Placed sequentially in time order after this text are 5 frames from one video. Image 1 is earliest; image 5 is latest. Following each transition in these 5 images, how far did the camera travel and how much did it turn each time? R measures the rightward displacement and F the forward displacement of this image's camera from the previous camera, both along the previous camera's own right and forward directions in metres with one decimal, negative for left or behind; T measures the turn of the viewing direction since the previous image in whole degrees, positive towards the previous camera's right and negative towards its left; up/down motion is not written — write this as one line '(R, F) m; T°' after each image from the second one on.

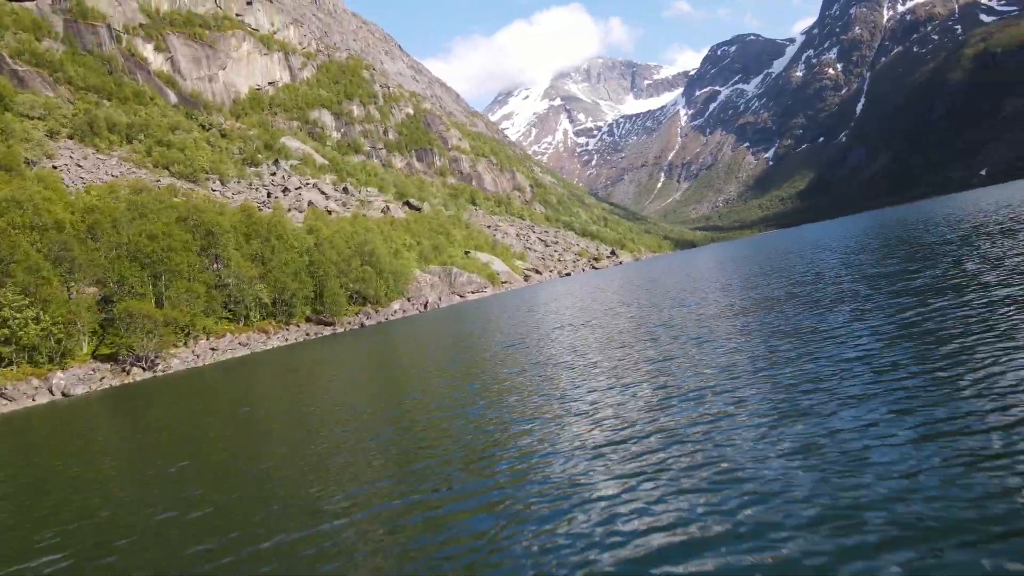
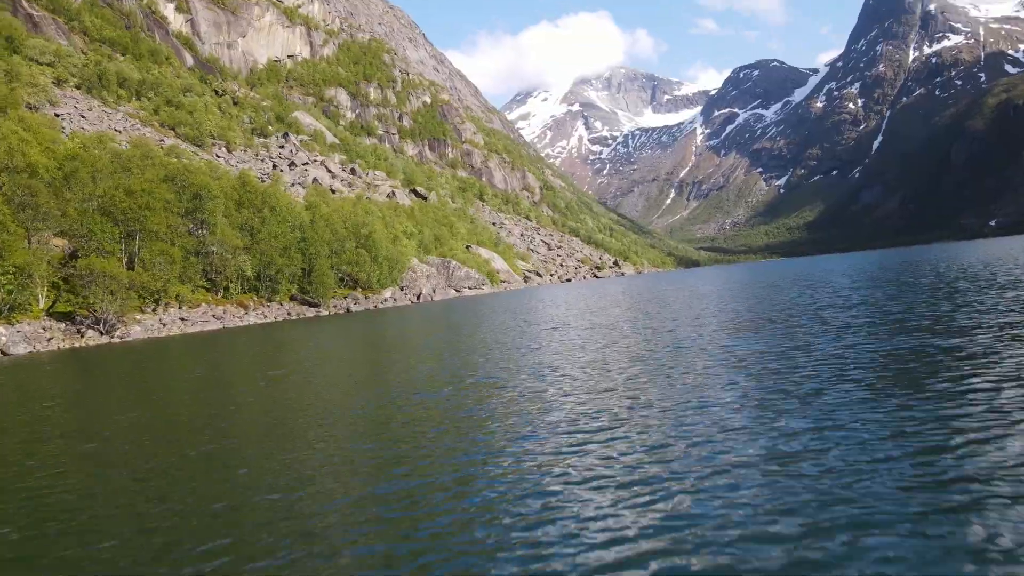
(0.0, +2.0) m; 0°
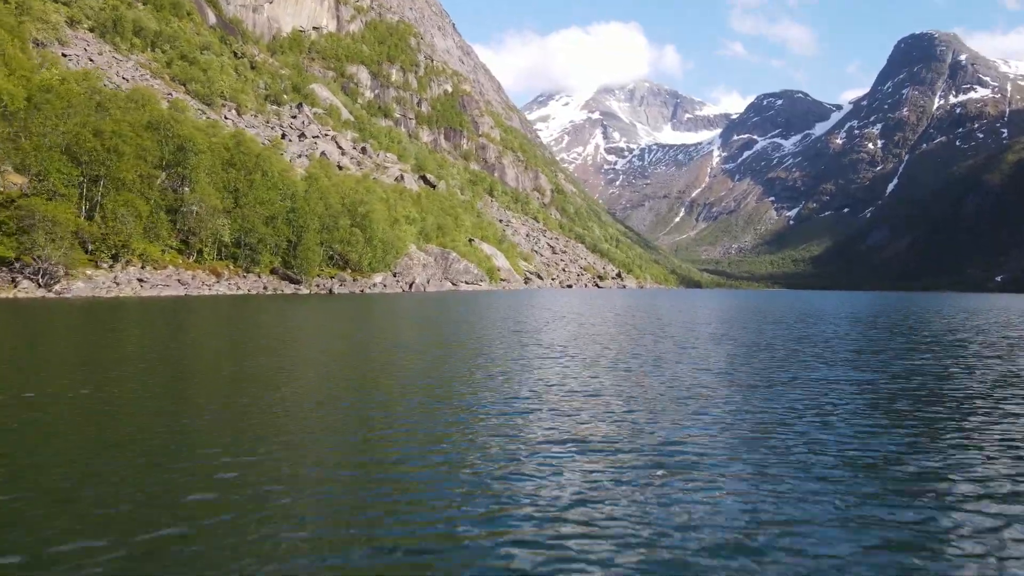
(+0.1, +2.6) m; 0°
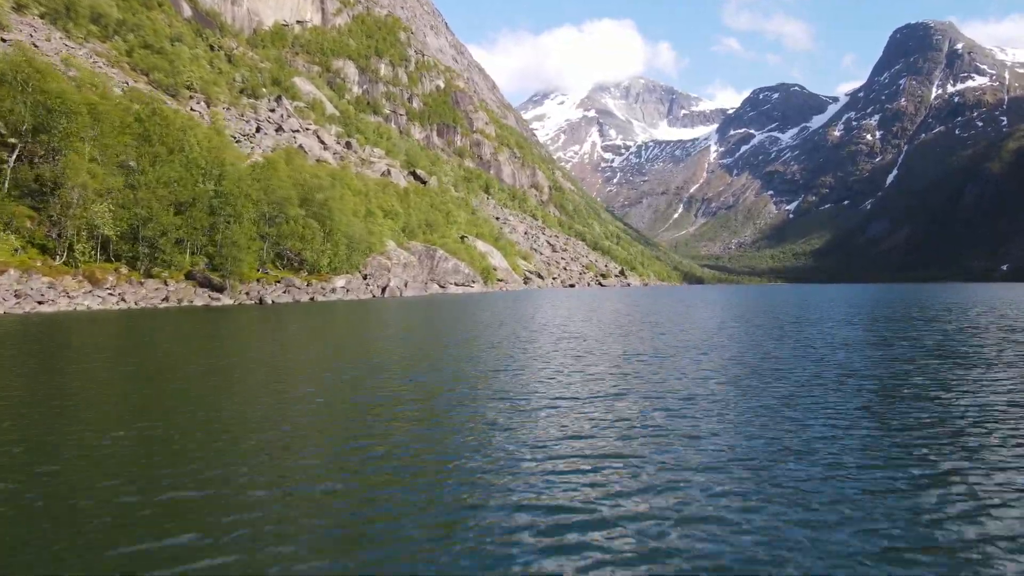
(+0.1, +8.0) m; 0°
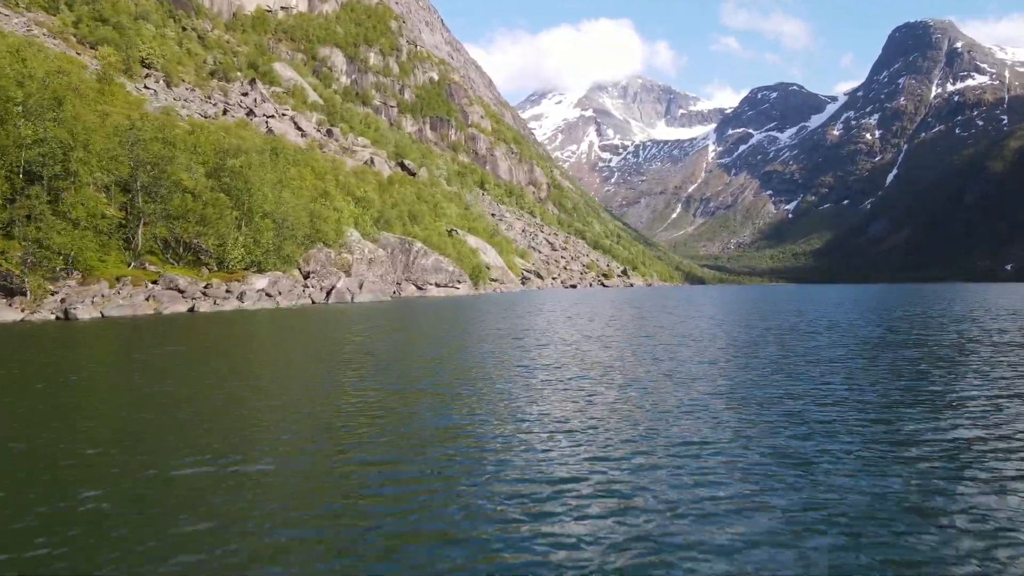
(+0.1, +9.4) m; 0°
